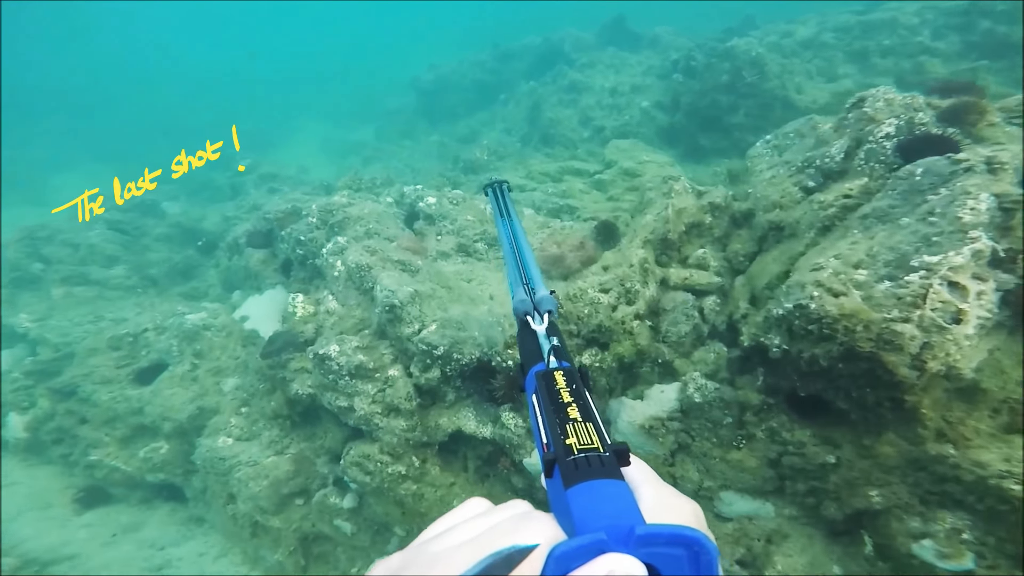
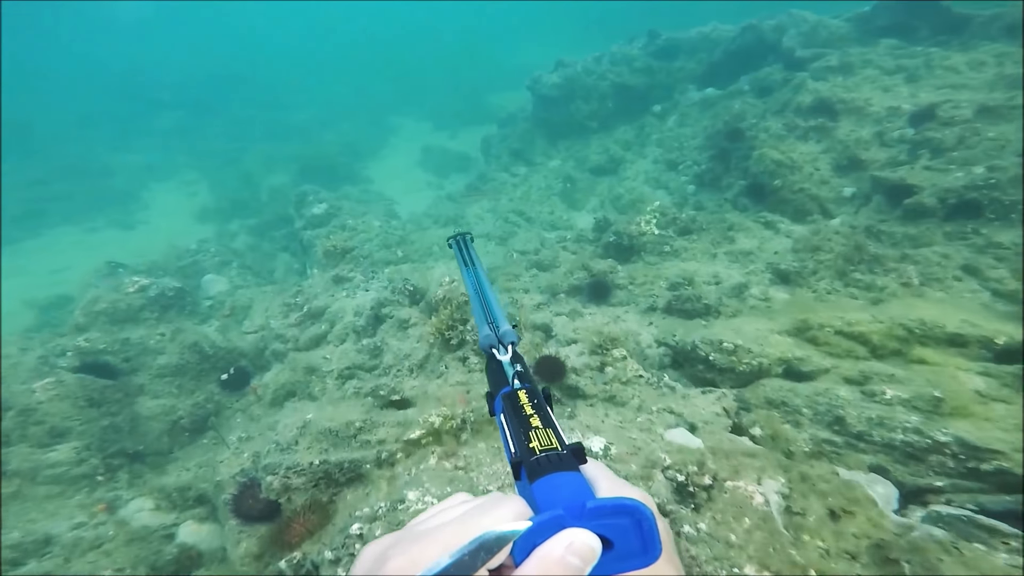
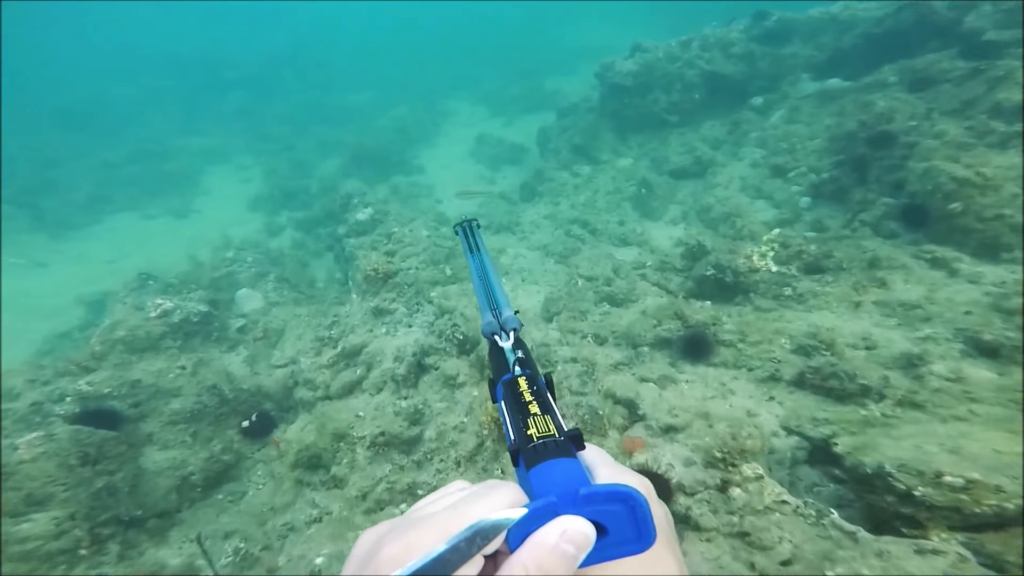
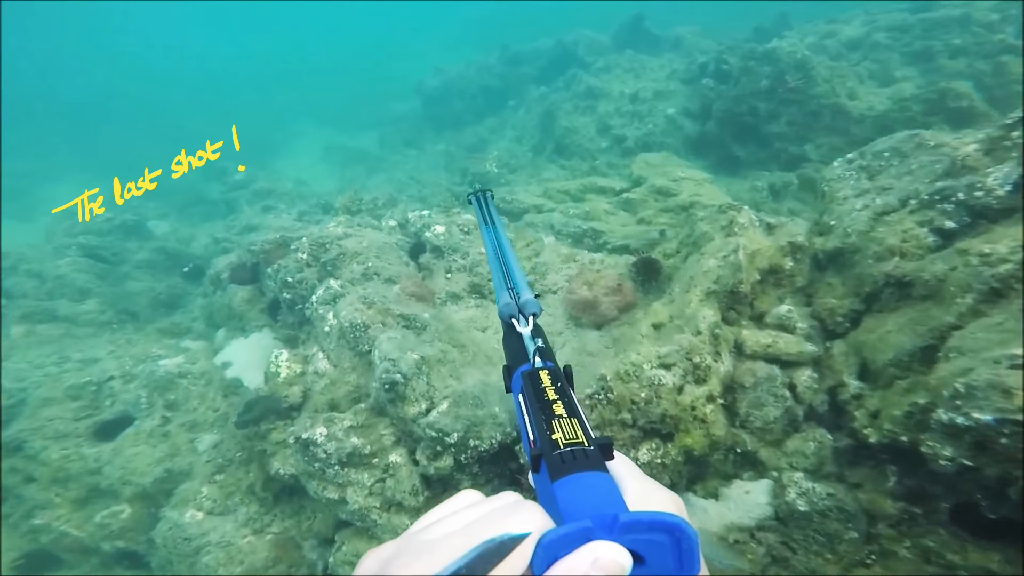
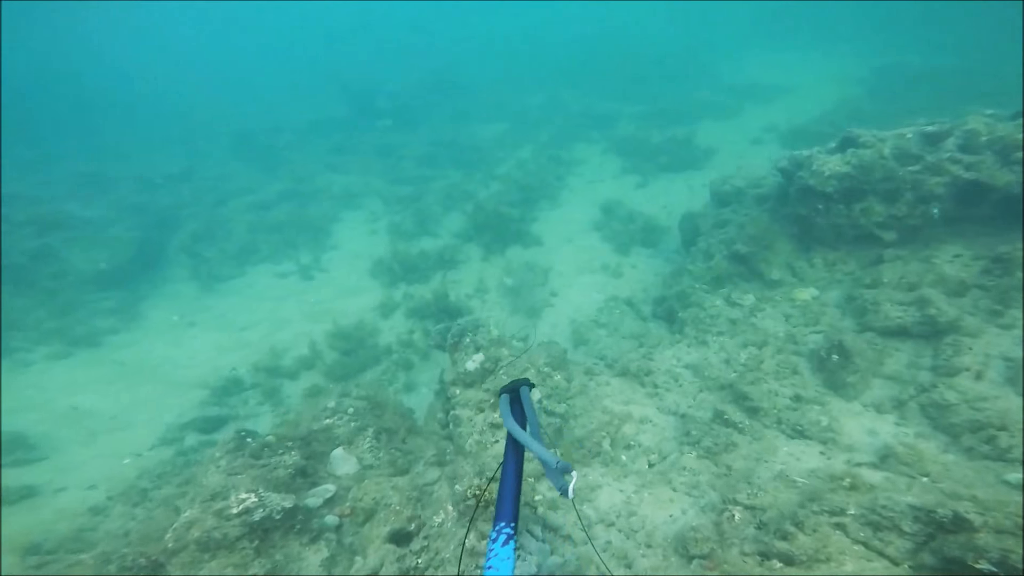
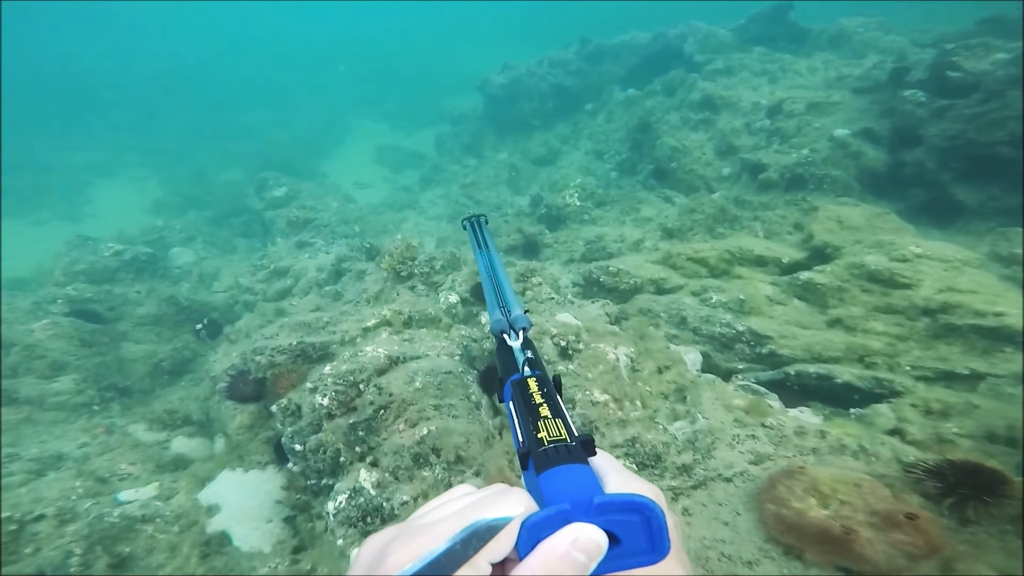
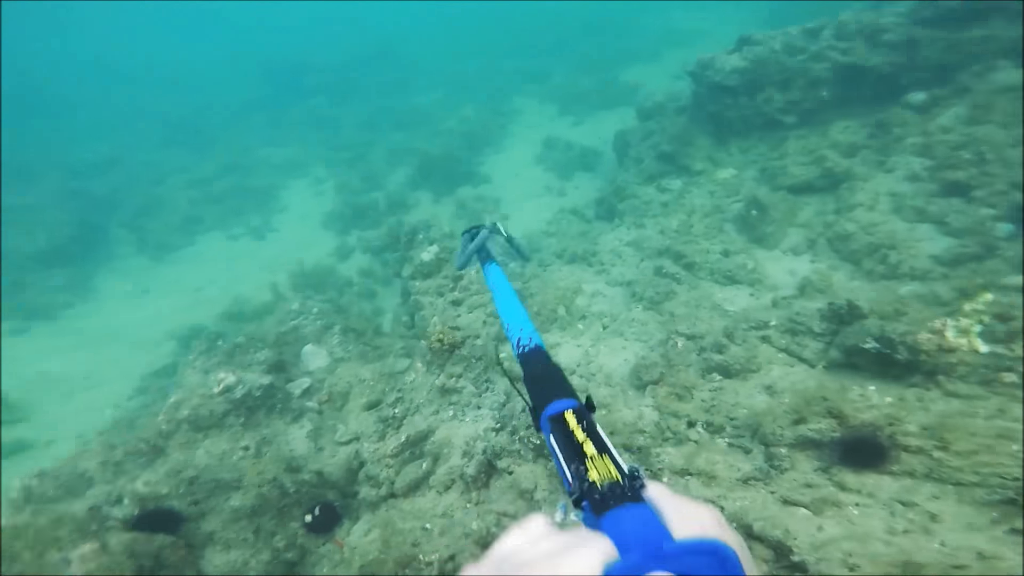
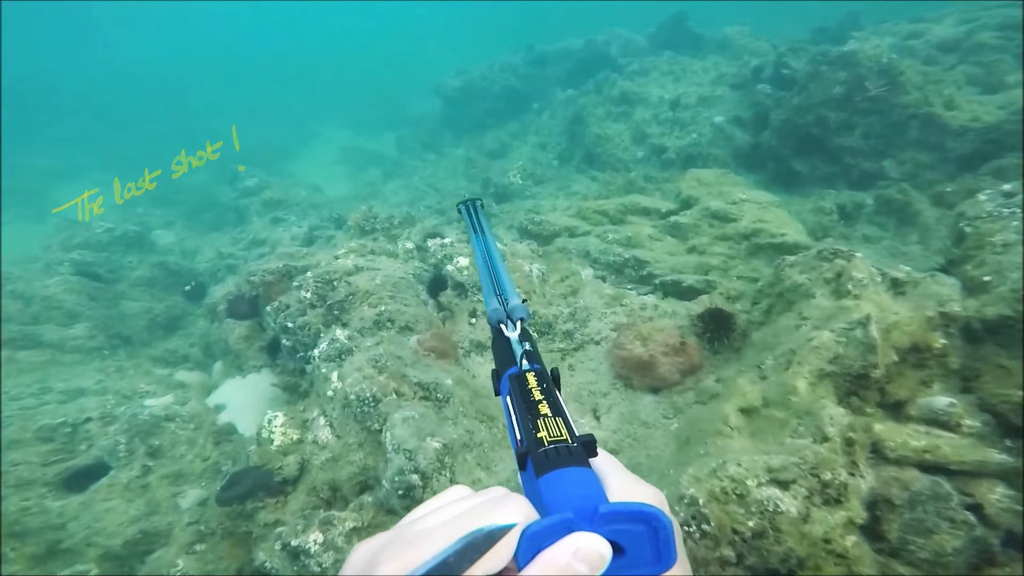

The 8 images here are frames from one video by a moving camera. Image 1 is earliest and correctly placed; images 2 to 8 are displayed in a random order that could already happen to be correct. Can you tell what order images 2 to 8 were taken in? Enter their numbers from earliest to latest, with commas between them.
4, 8, 6, 2, 3, 7, 5
